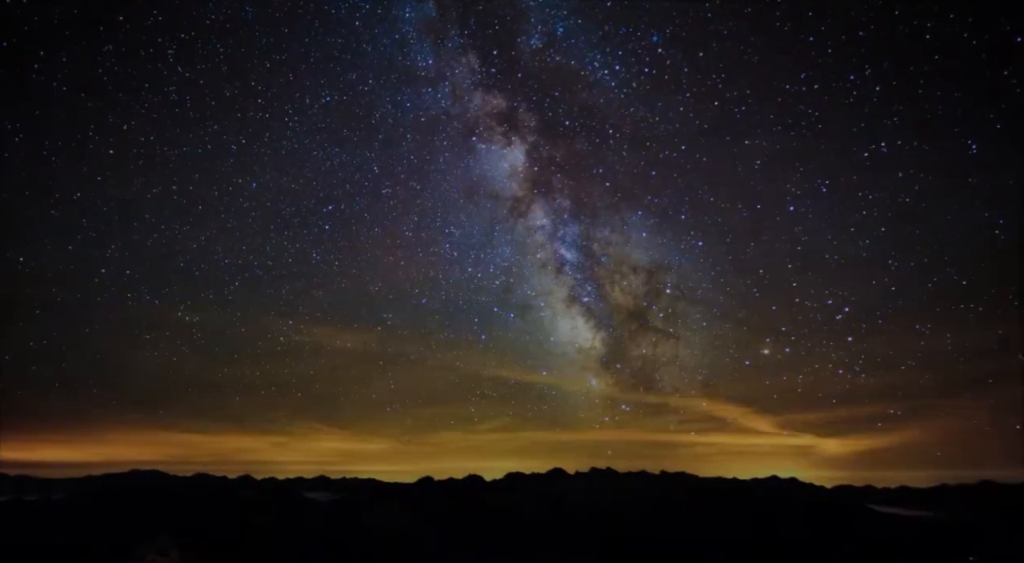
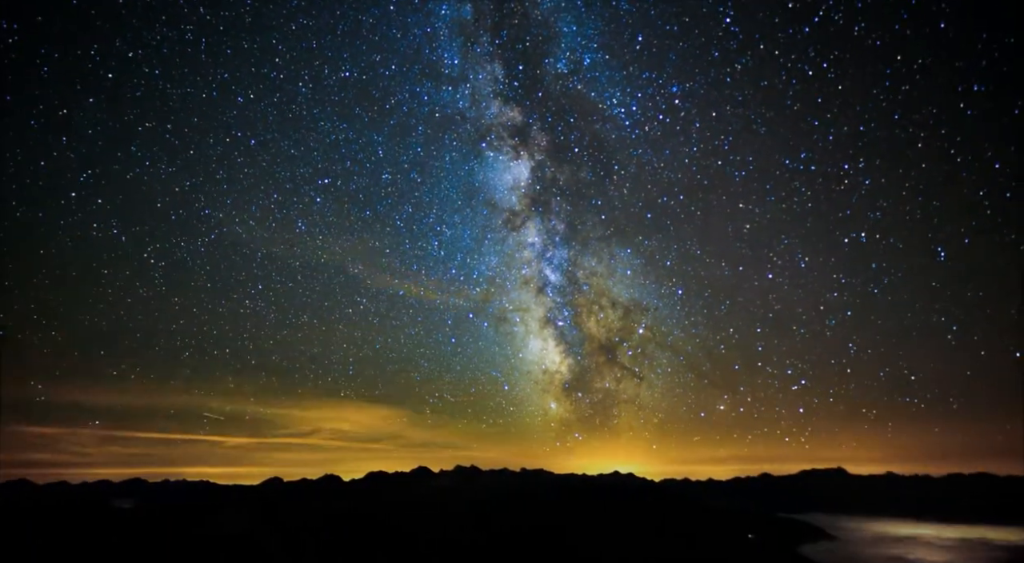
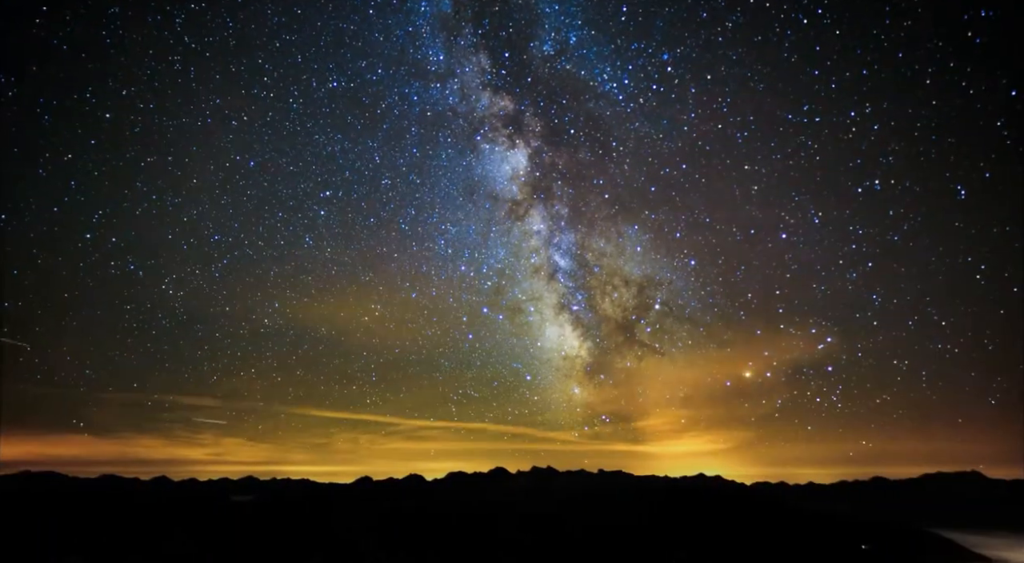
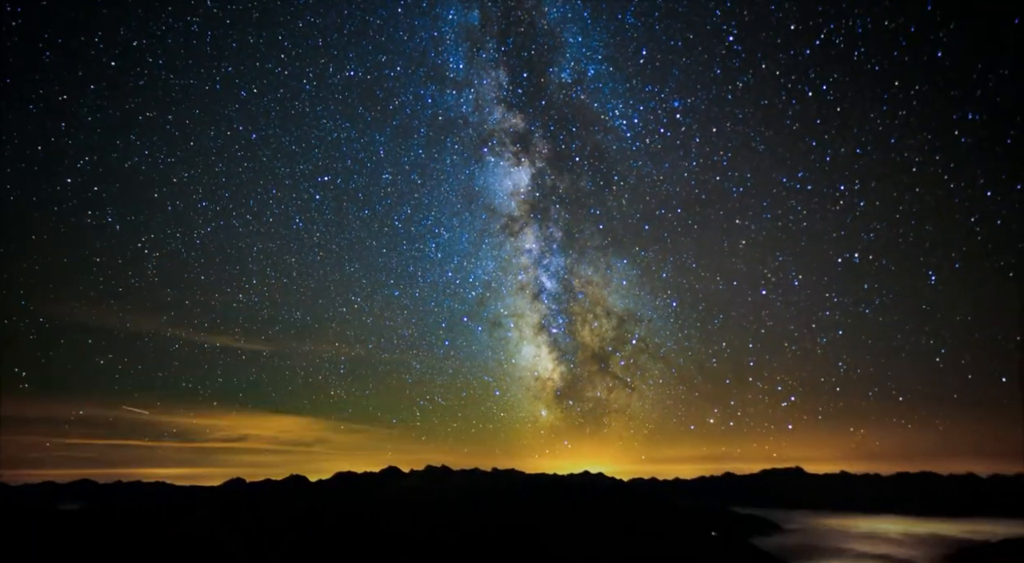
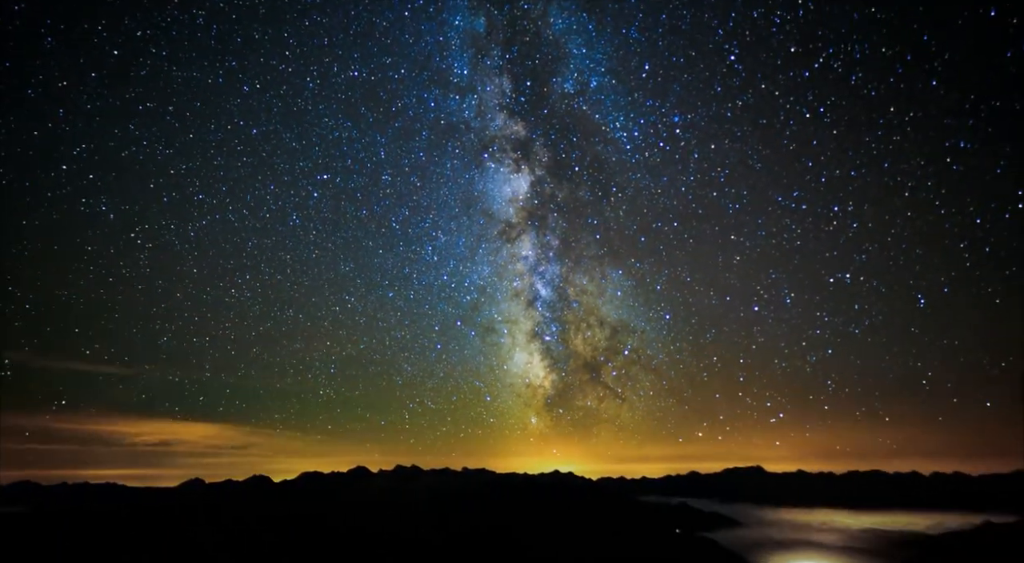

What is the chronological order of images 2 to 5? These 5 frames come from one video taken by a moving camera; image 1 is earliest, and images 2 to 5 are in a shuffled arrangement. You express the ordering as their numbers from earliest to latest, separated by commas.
3, 2, 4, 5
